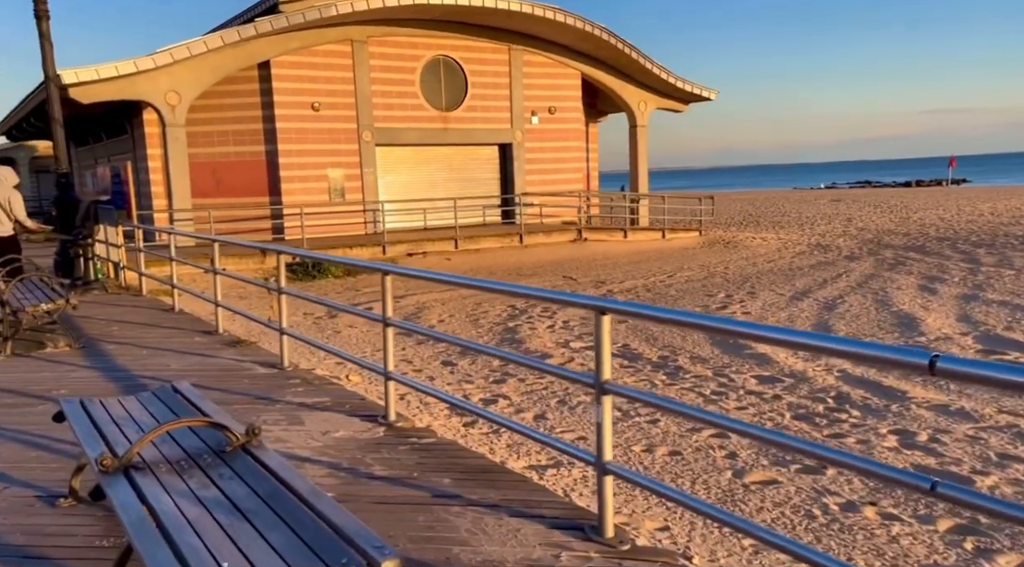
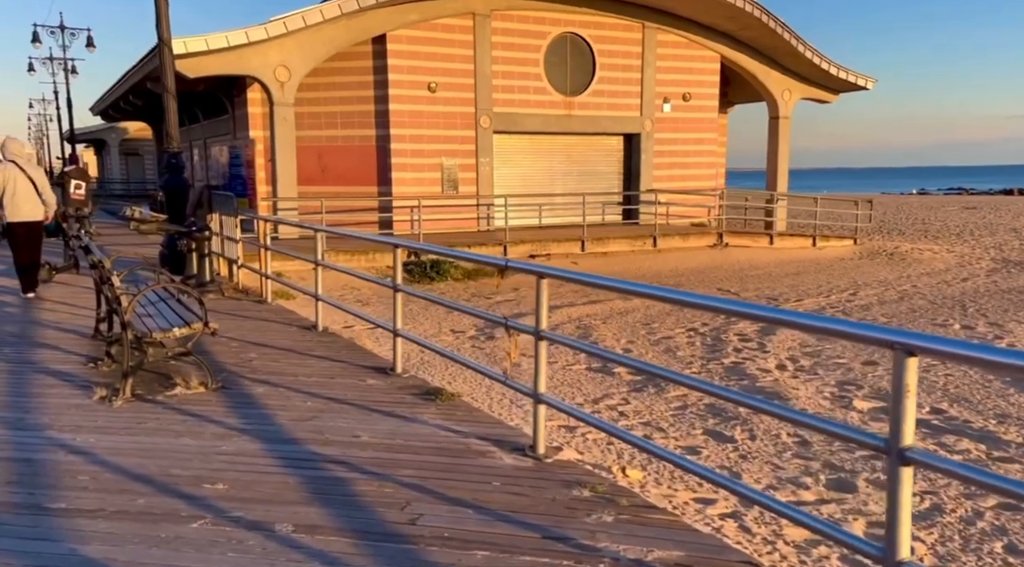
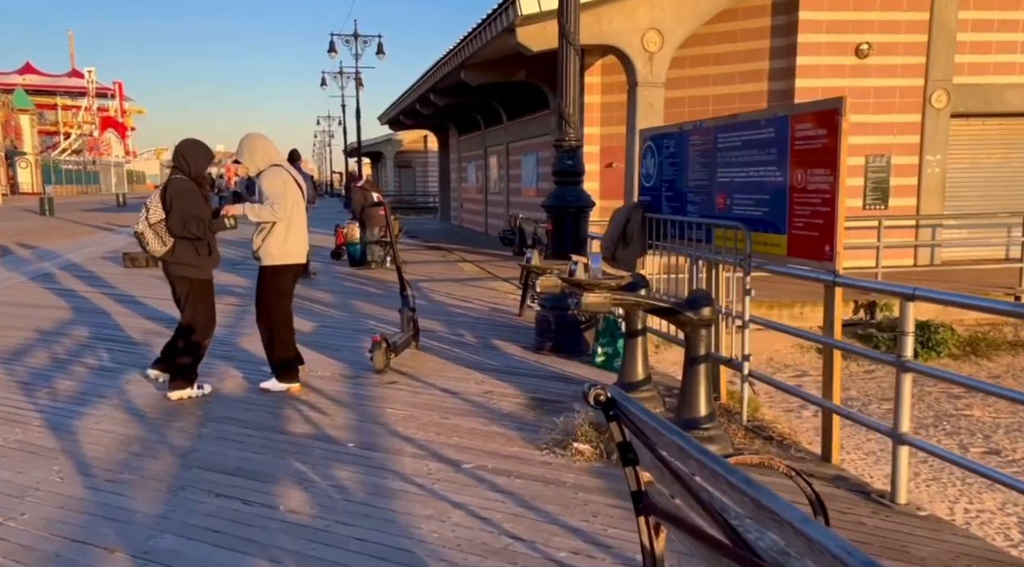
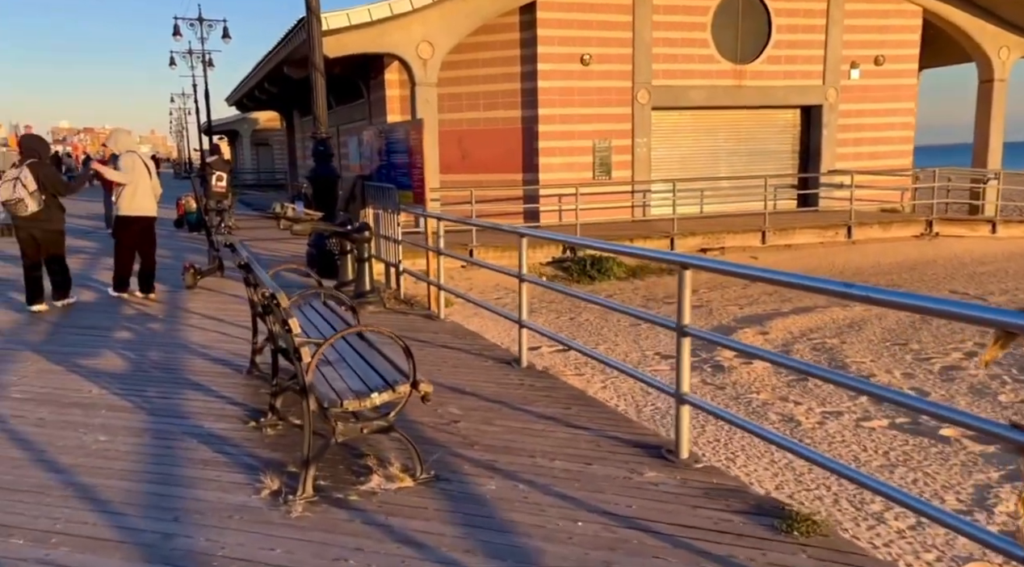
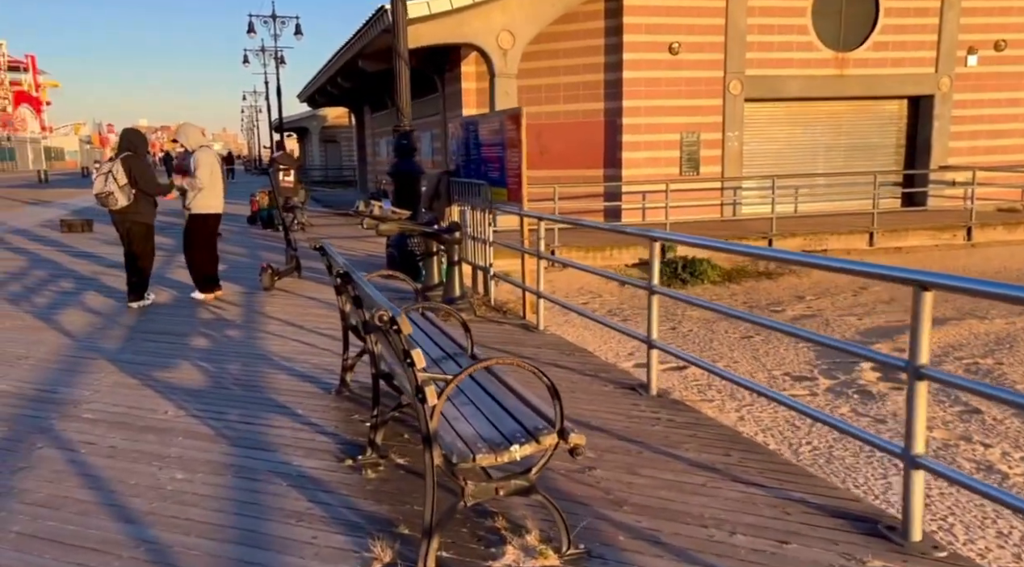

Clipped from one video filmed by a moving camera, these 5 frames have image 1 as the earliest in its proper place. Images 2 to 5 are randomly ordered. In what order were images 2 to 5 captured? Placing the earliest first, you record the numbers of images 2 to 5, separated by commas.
2, 4, 5, 3
